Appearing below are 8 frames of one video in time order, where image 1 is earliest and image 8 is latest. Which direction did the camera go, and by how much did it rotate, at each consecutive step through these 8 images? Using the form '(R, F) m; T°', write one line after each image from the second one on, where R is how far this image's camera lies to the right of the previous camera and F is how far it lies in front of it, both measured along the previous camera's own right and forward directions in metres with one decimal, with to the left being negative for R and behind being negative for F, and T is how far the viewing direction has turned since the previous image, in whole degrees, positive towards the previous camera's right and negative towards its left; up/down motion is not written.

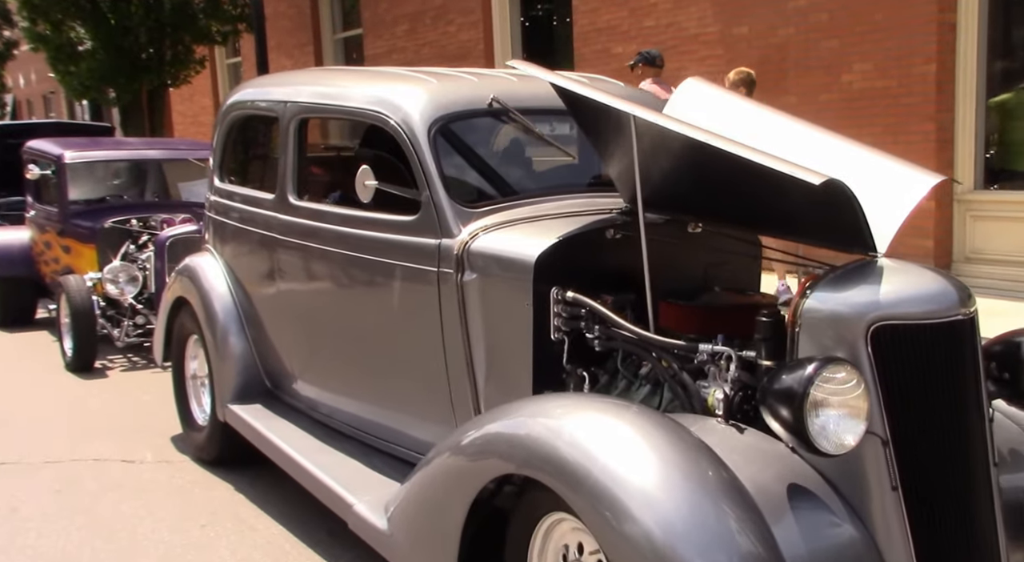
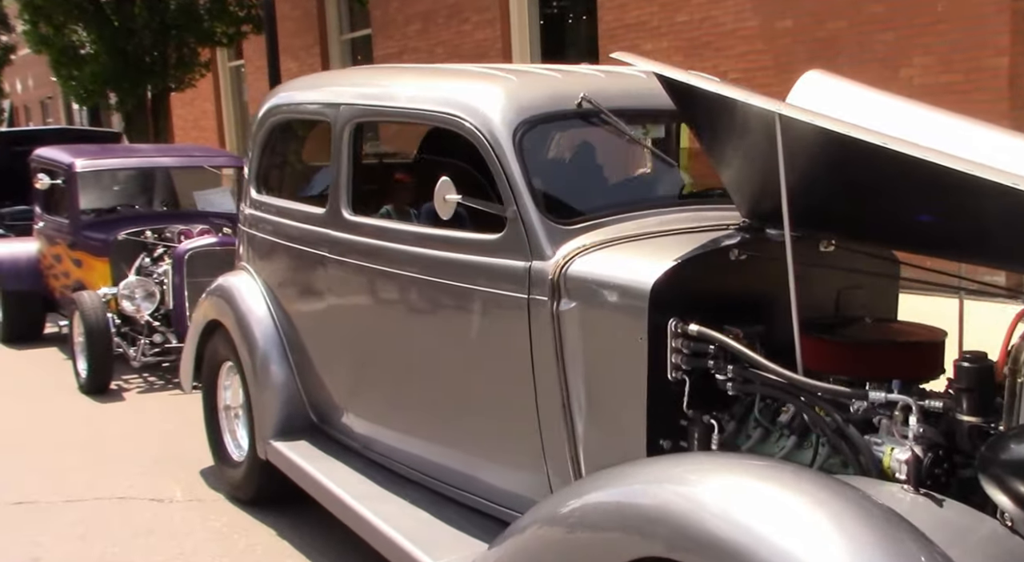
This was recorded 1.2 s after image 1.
(-0.3, +0.5) m; 0°
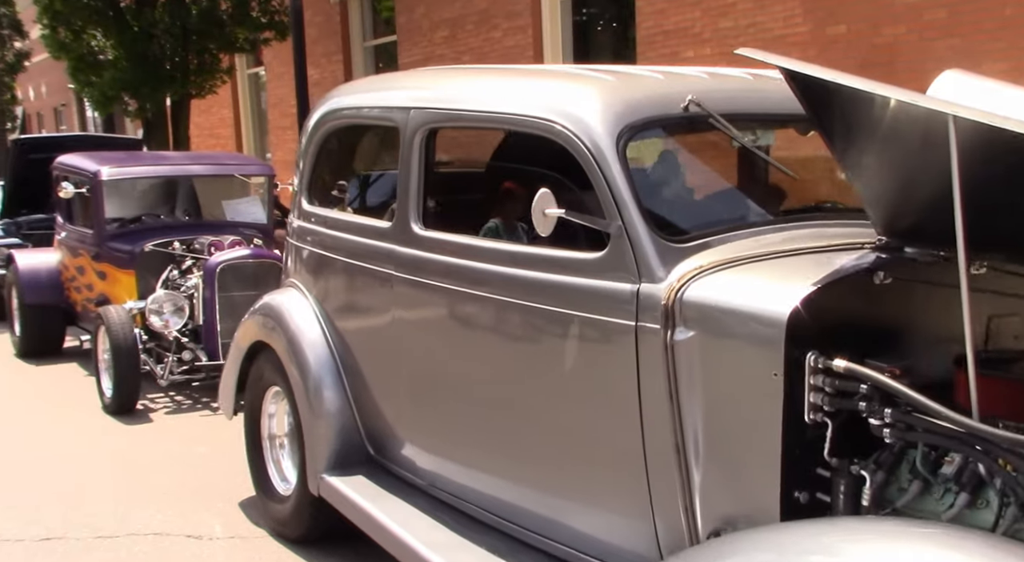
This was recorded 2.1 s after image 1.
(-0.2, +0.3) m; -1°
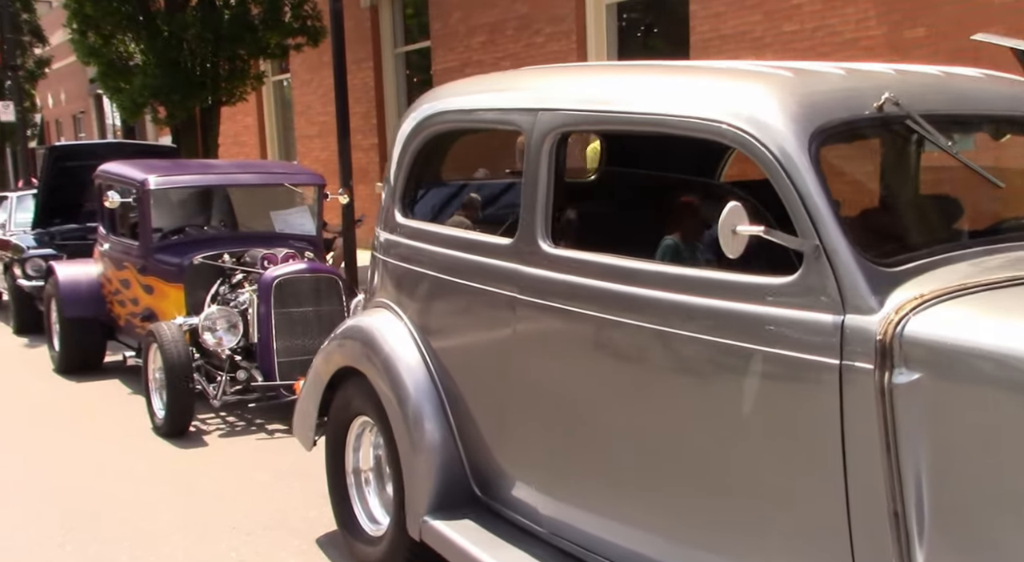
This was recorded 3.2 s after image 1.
(-0.4, +0.4) m; -1°
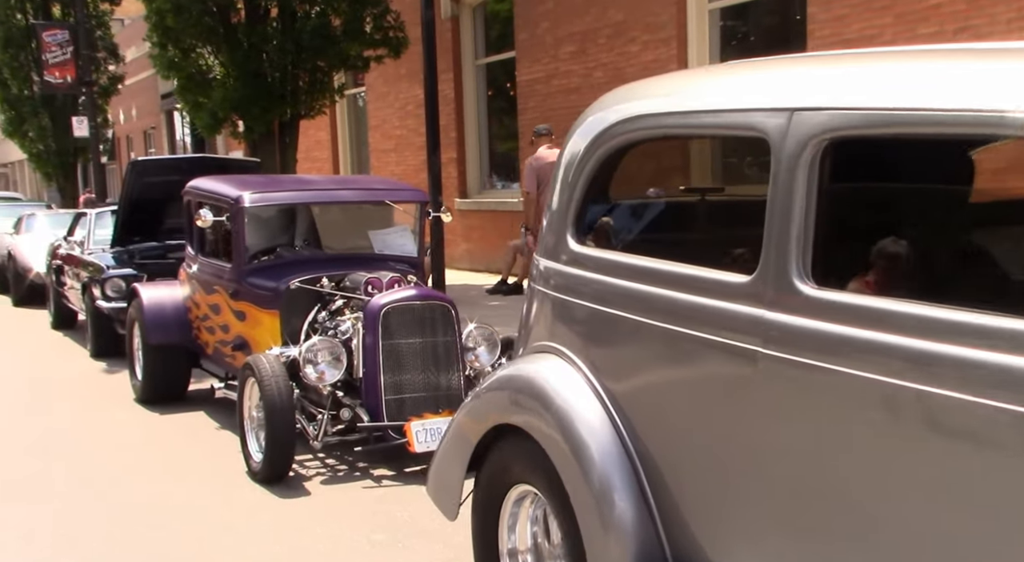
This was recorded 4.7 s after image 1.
(-0.4, +0.7) m; -3°
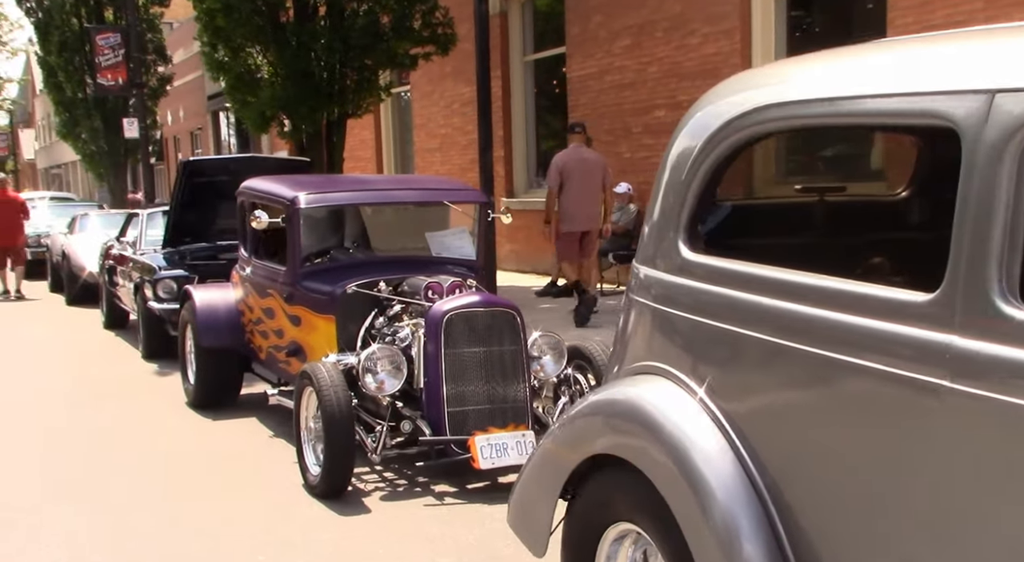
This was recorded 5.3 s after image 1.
(-0.2, +0.3) m; -2°
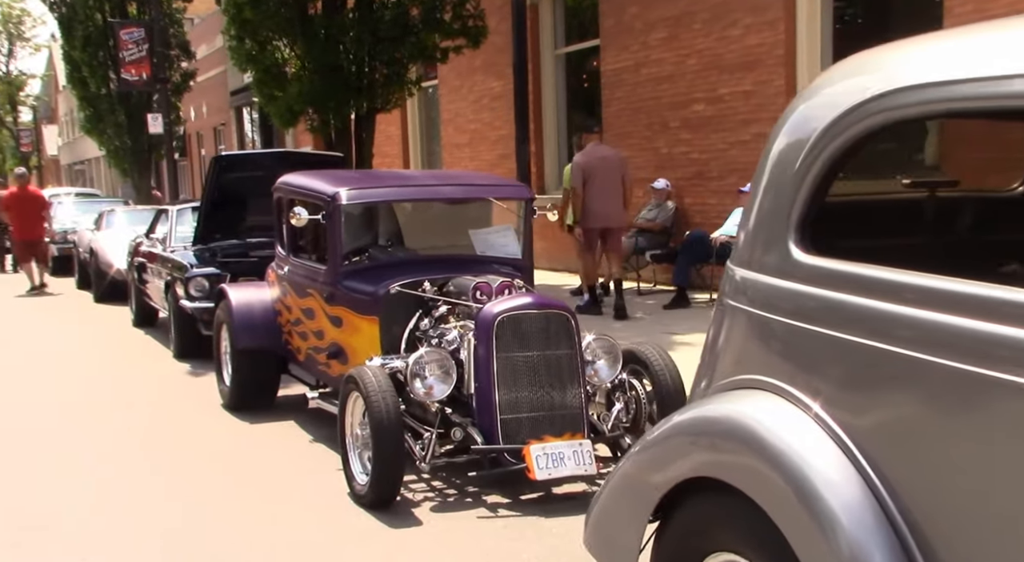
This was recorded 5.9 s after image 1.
(-0.2, +0.3) m; -1°
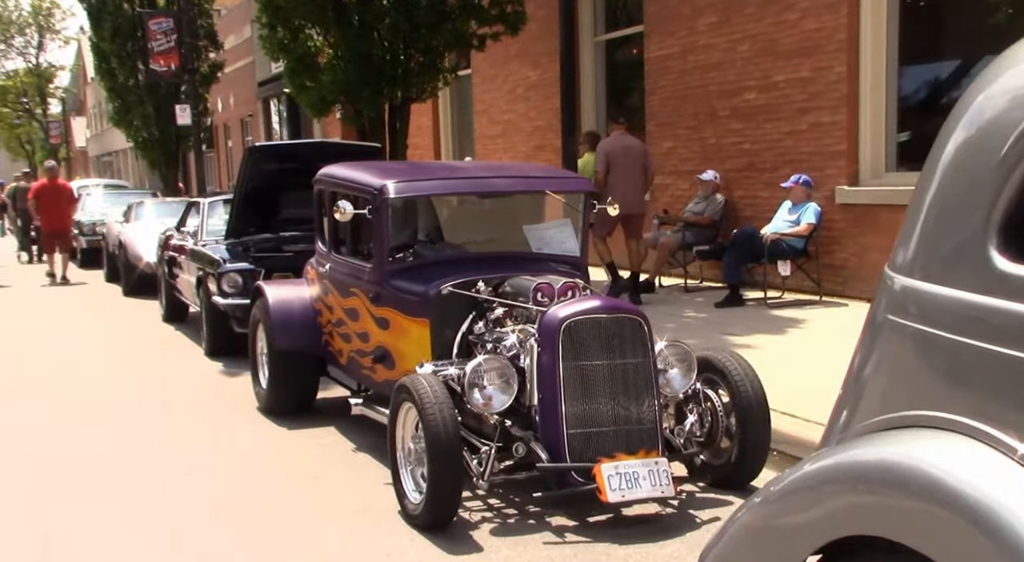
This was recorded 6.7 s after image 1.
(-0.2, +0.5) m; -1°
